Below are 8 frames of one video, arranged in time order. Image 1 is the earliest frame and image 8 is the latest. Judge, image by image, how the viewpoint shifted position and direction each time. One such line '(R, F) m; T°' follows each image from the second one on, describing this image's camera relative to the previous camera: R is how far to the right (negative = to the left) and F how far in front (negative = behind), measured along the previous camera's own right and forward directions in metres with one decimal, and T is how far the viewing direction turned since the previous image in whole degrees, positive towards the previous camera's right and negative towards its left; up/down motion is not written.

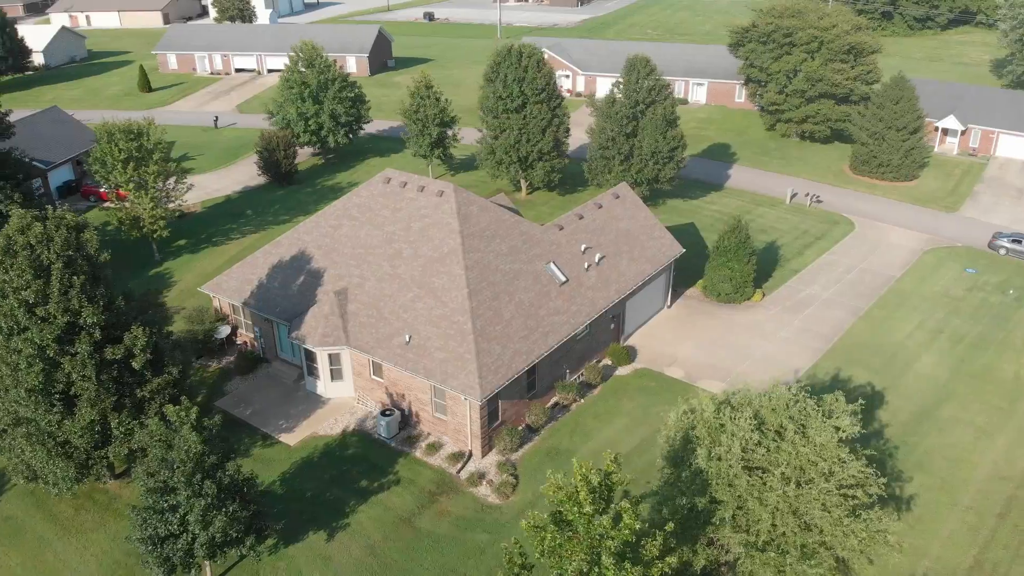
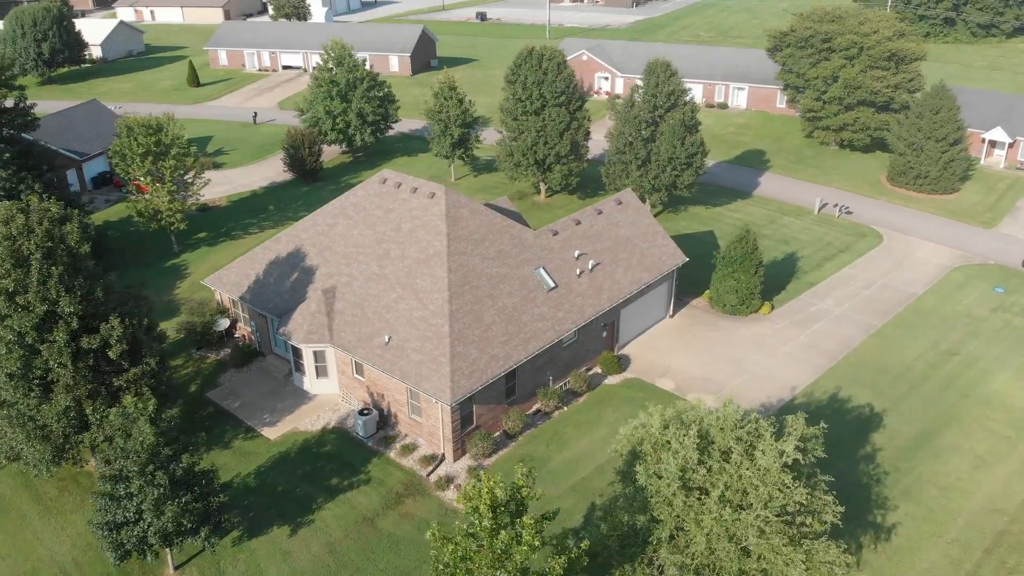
(+2.6, +0.2) m; -4°
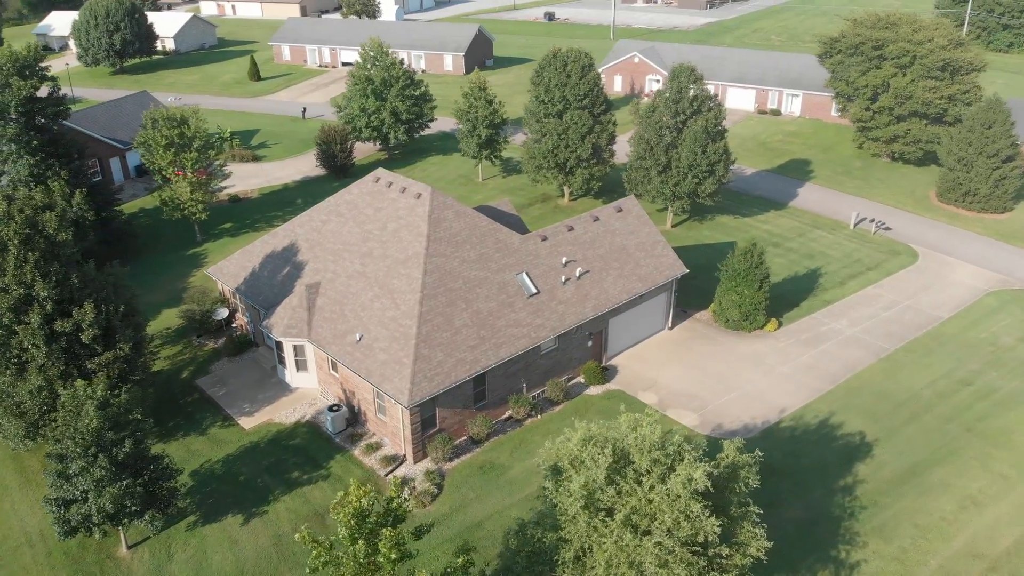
(+3.5, +0.4) m; -6°
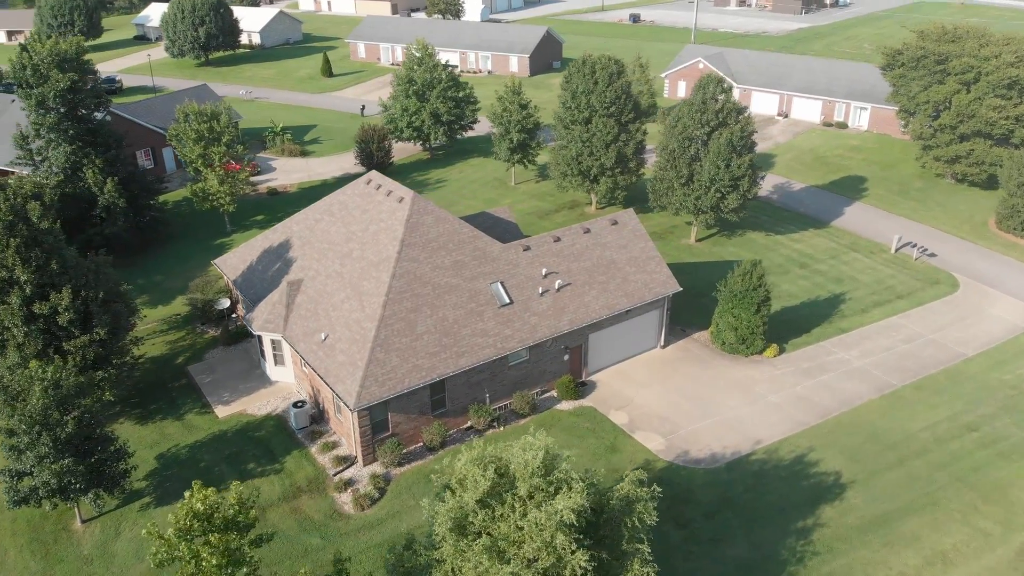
(+4.4, +0.5) m; -7°
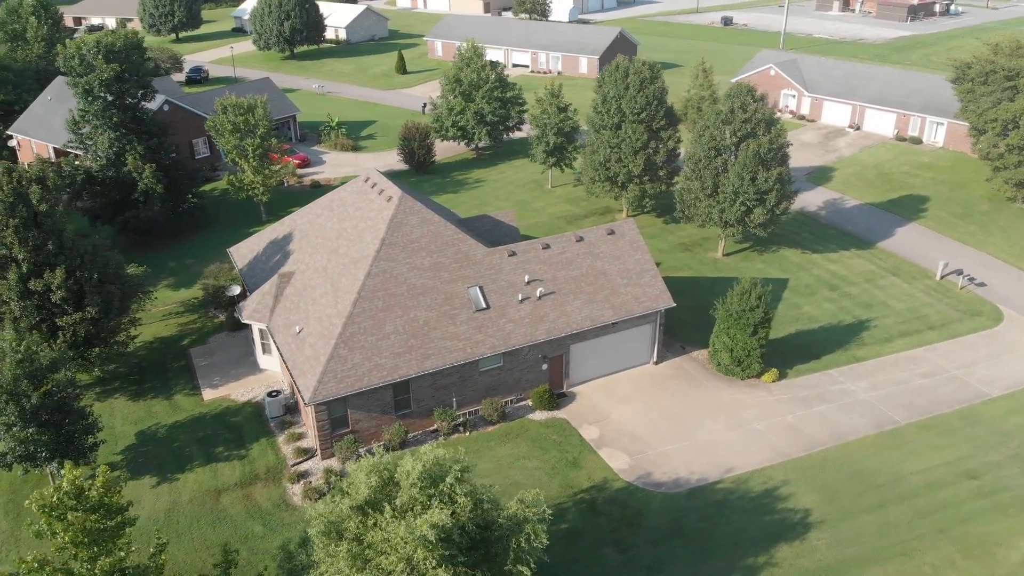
(+4.3, +0.6) m; -7°
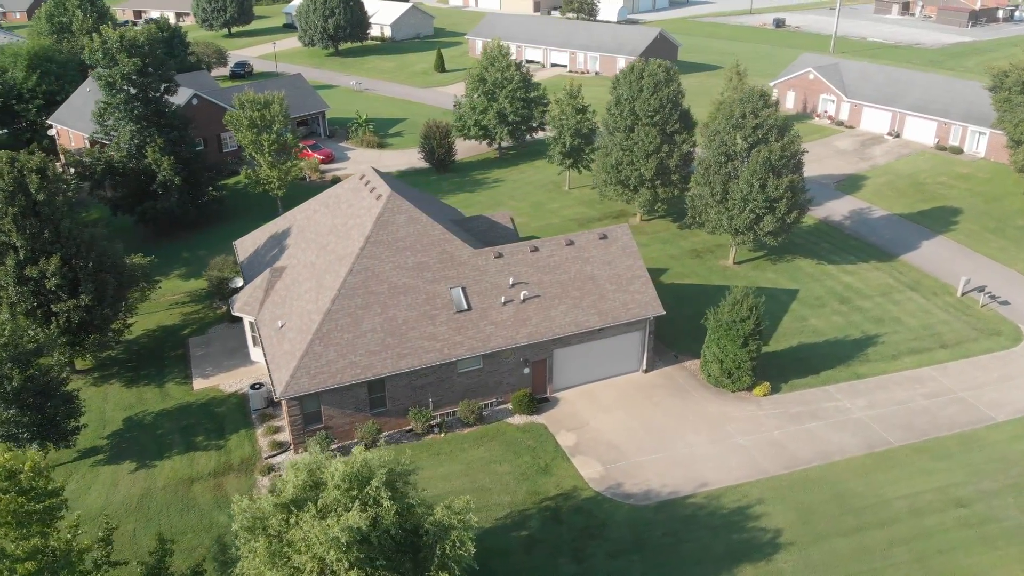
(+2.6, +0.3) m; -4°
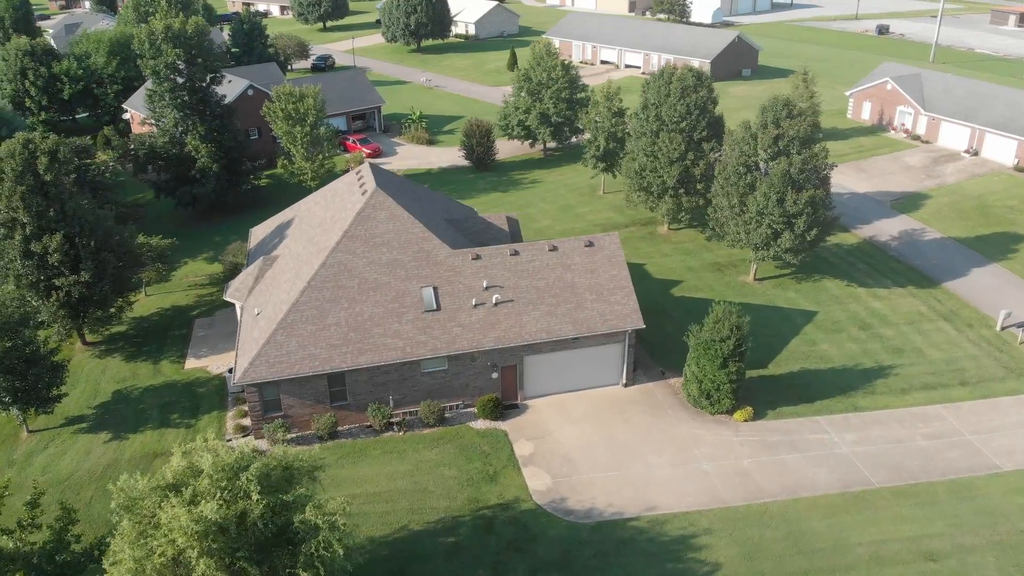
(+4.6, +0.7) m; -8°
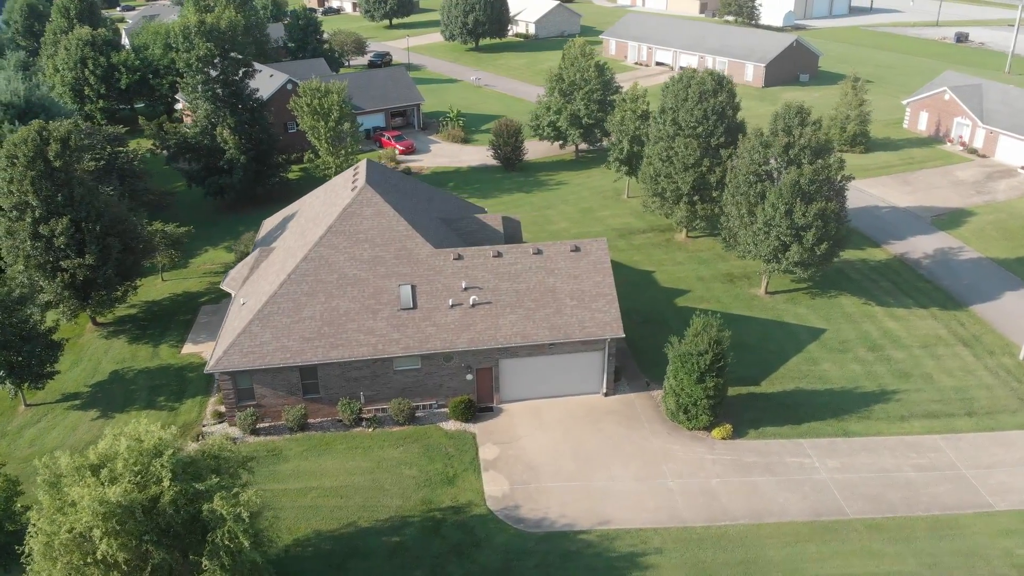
(+3.4, +0.4) m; -6°
